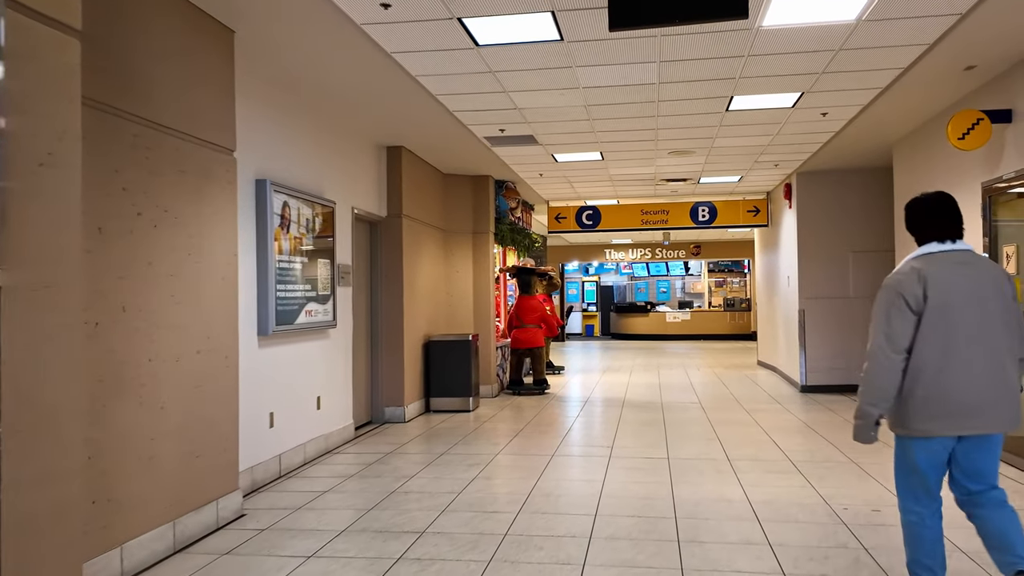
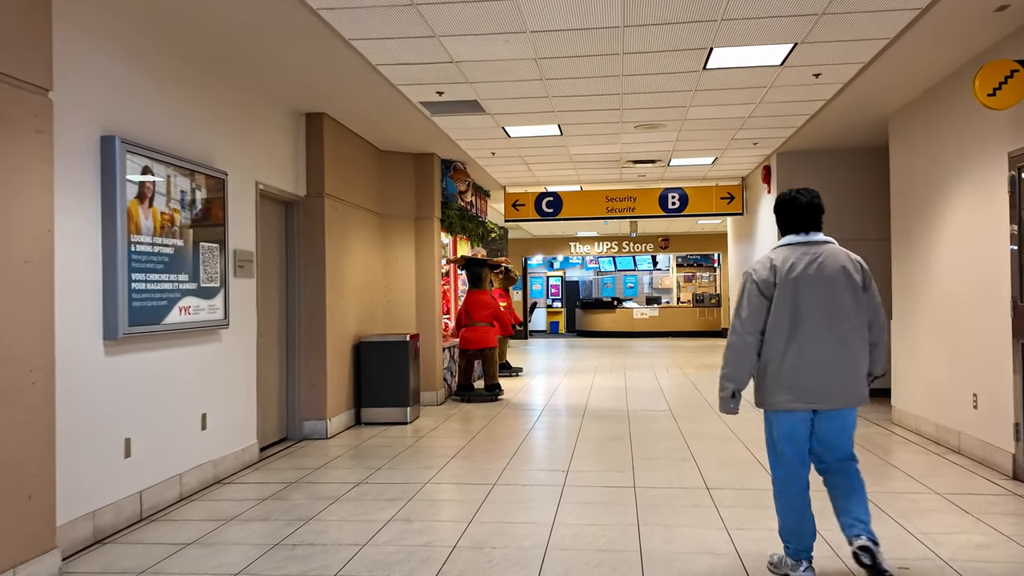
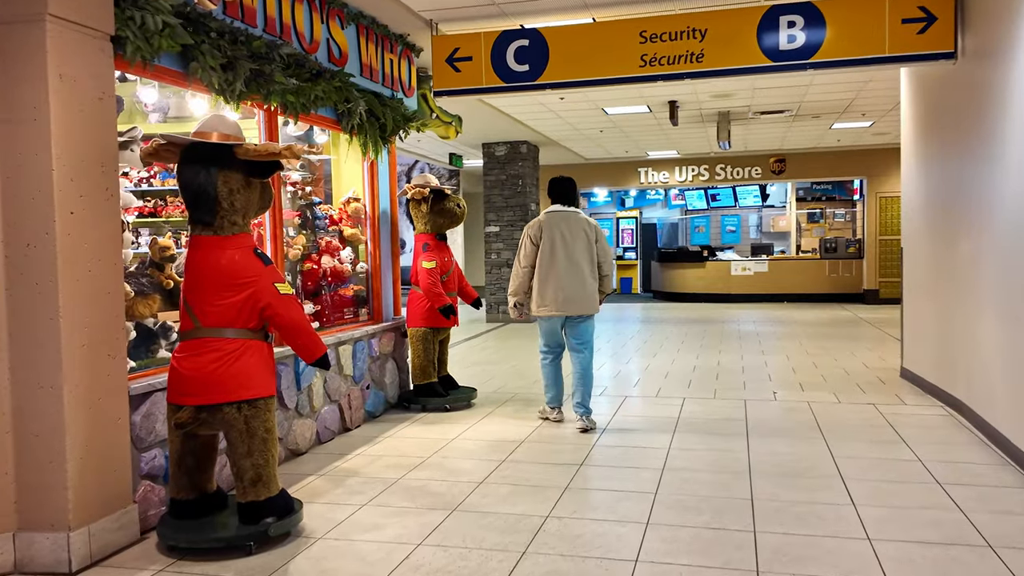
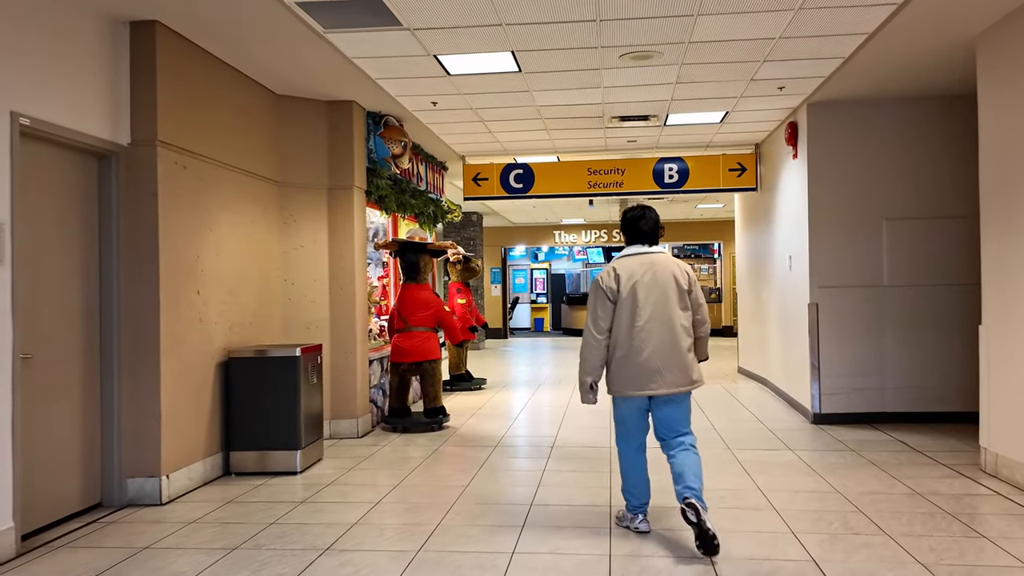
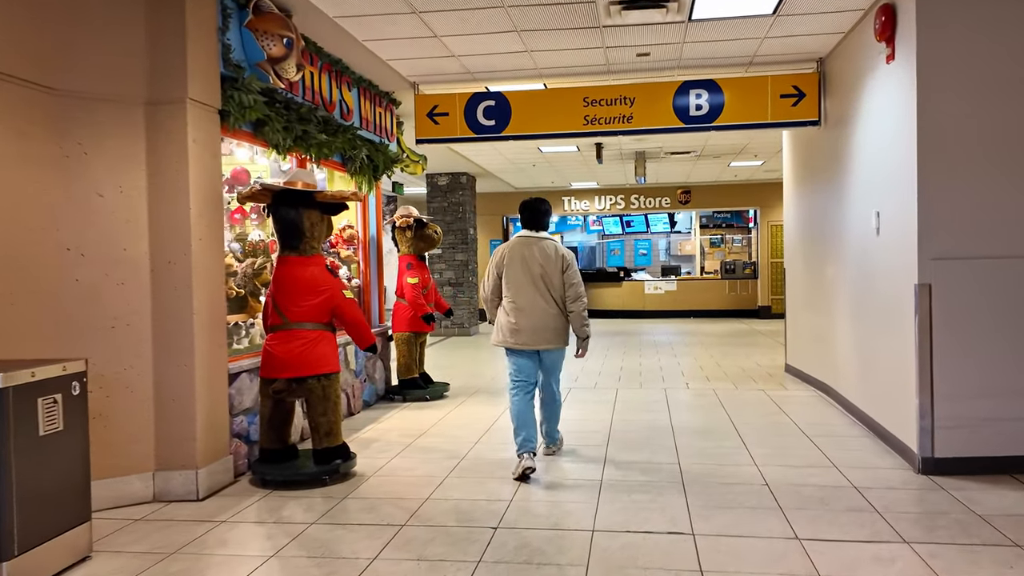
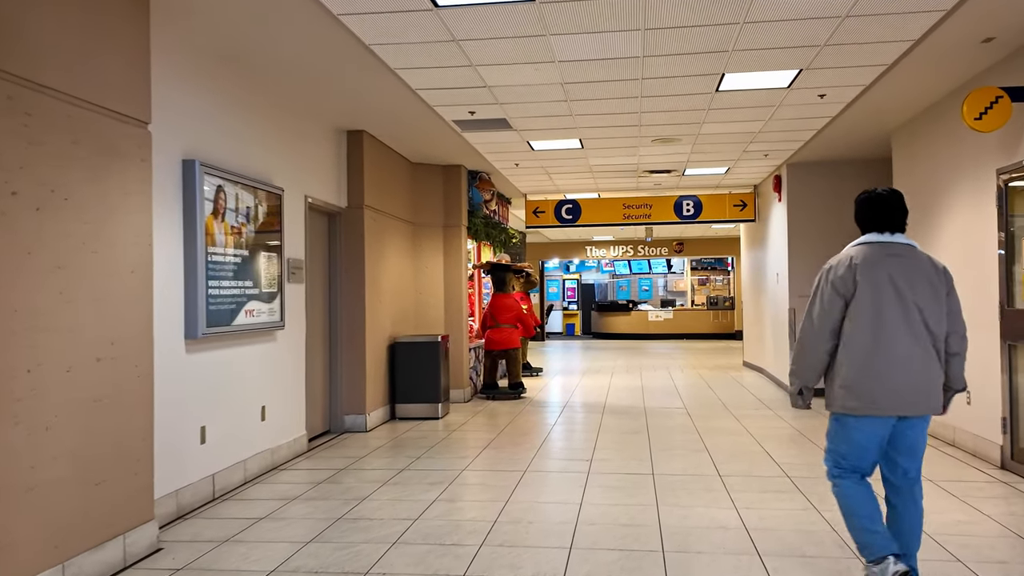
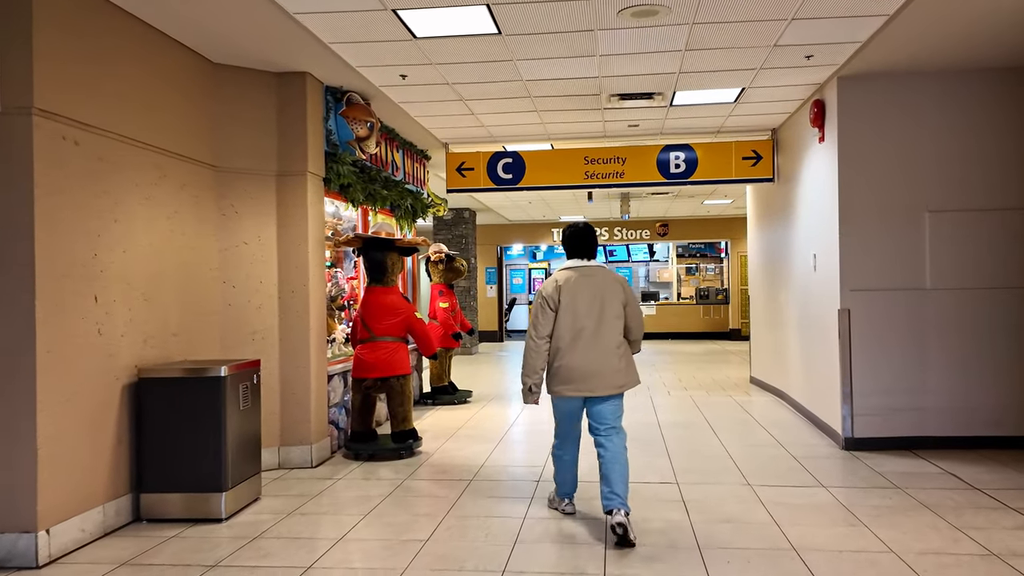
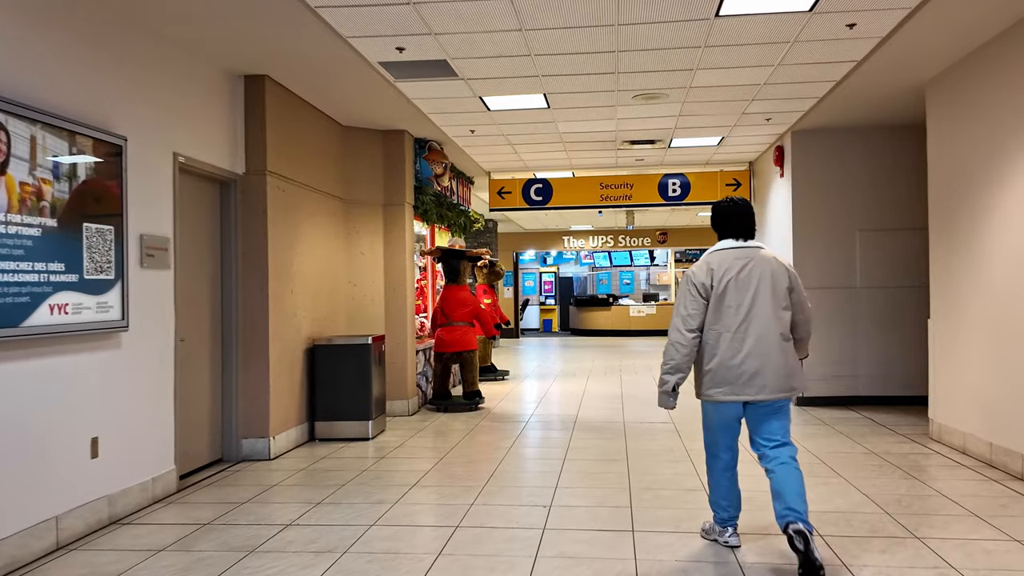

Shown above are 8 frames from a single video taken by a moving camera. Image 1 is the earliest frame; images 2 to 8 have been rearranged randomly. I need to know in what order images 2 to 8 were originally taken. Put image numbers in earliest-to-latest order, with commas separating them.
6, 2, 8, 4, 7, 5, 3
